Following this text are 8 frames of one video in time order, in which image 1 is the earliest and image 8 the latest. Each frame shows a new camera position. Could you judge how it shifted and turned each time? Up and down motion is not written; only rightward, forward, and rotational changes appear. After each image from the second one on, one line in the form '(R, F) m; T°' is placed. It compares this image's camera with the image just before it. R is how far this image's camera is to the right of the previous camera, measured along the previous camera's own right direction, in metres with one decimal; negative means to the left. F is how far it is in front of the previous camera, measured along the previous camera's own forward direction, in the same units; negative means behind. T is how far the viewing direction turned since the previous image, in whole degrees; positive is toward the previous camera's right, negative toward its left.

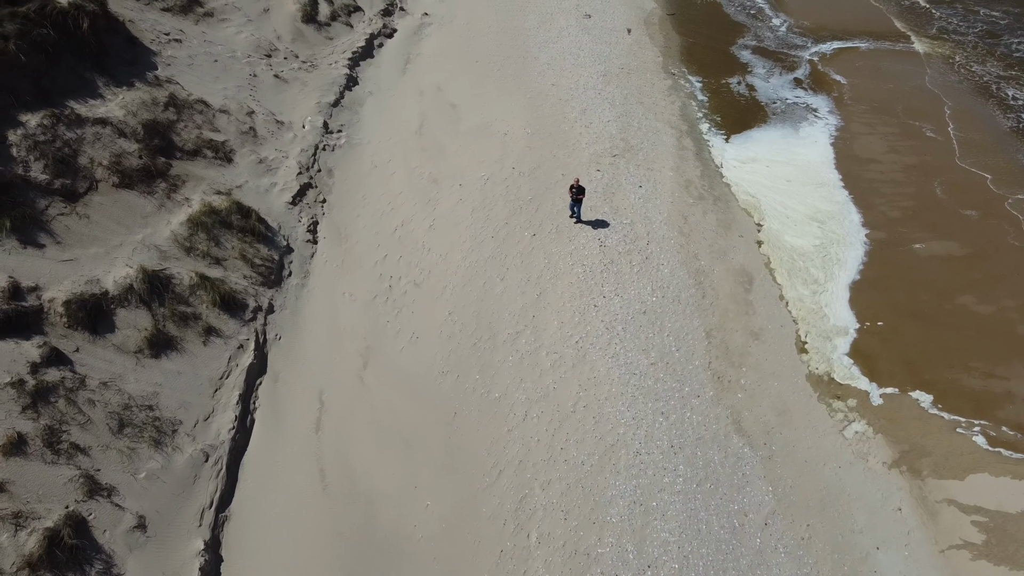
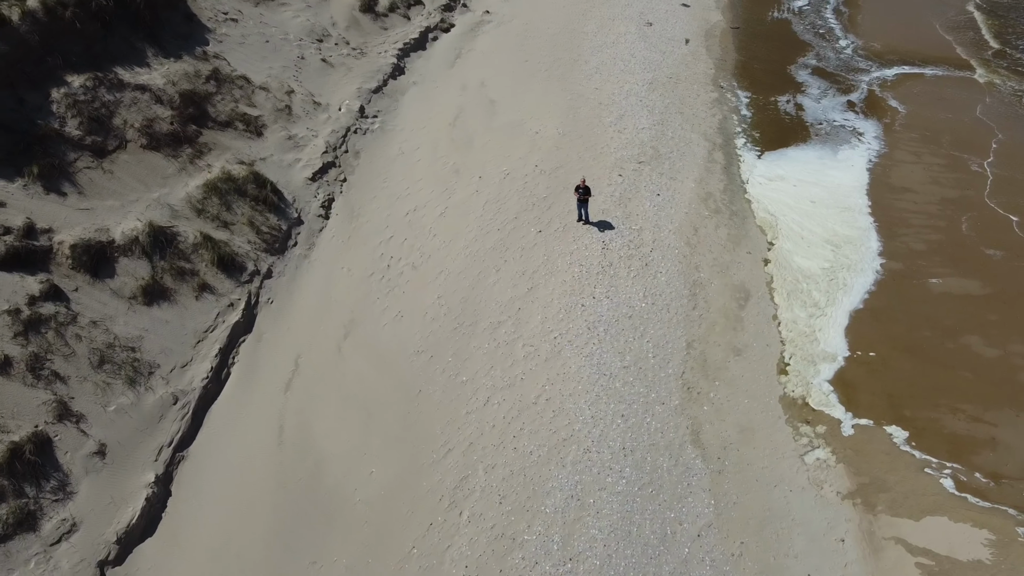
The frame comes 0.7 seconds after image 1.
(+2.4, -0.3) m; -7°
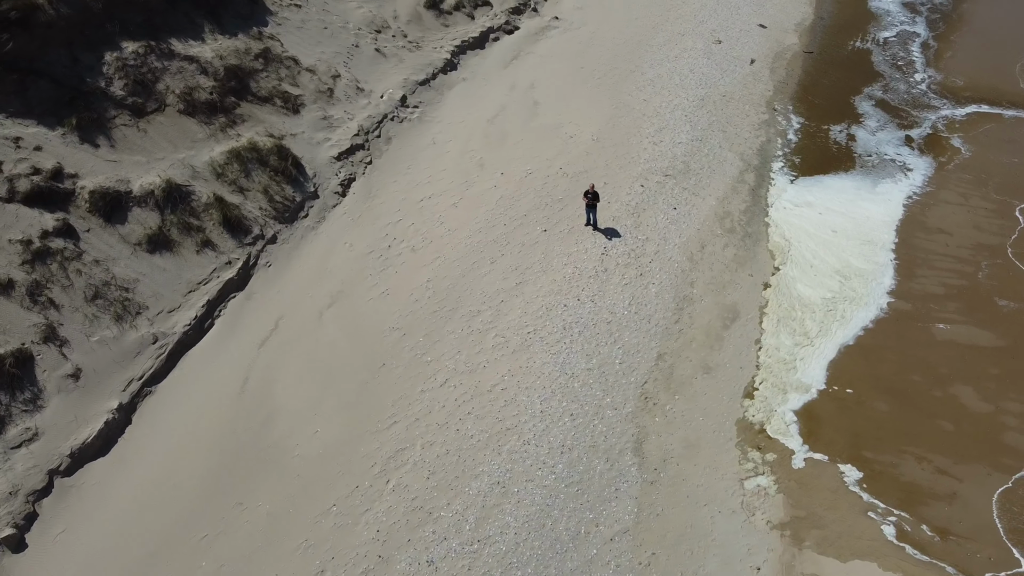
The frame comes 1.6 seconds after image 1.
(+3.0, -0.2) m; -8°
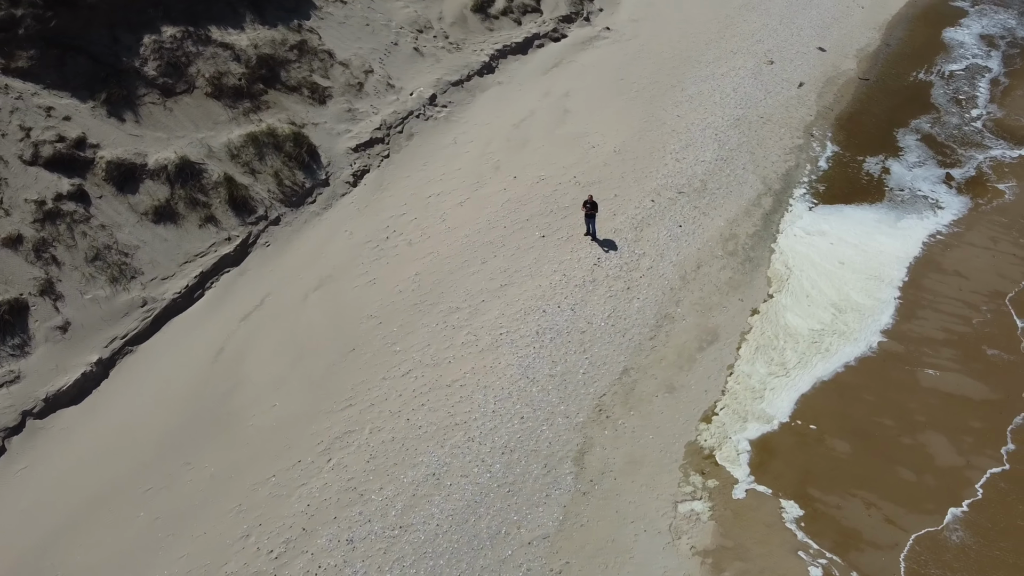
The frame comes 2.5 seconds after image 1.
(+2.6, -0.1) m; -7°
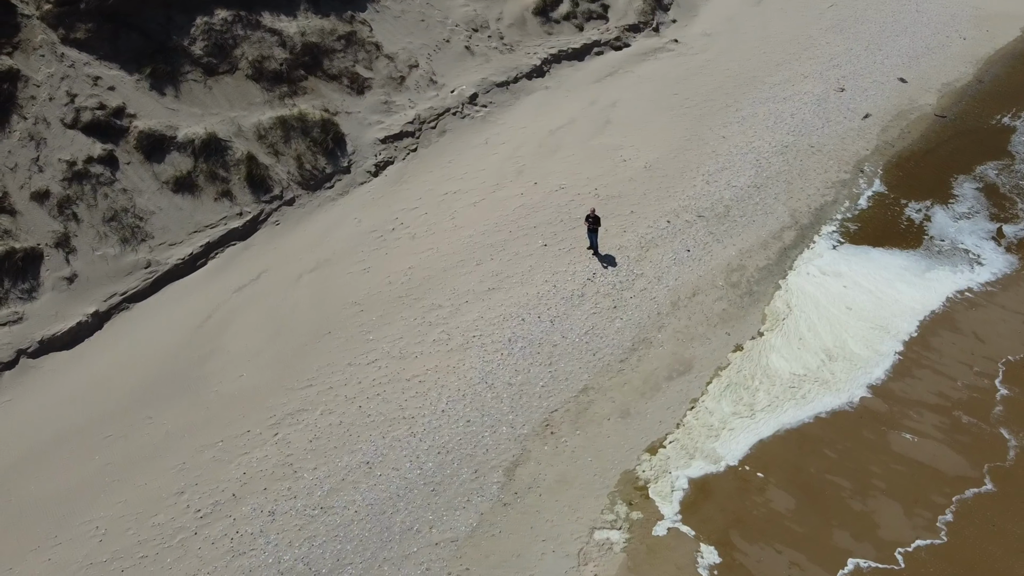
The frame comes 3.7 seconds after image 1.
(+3.1, +0.1) m; -8°
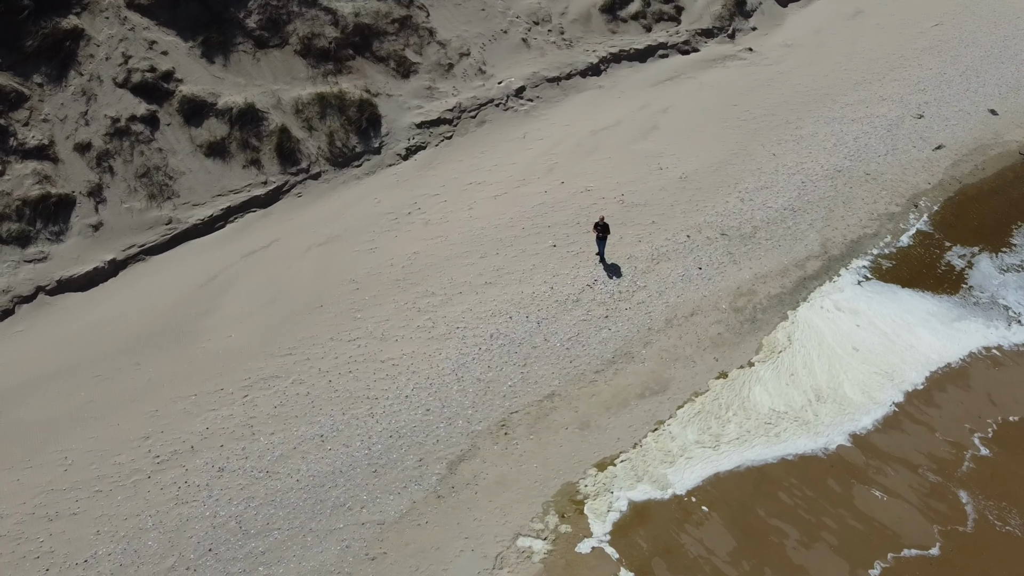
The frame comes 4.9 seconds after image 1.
(+2.9, +0.2) m; -8°
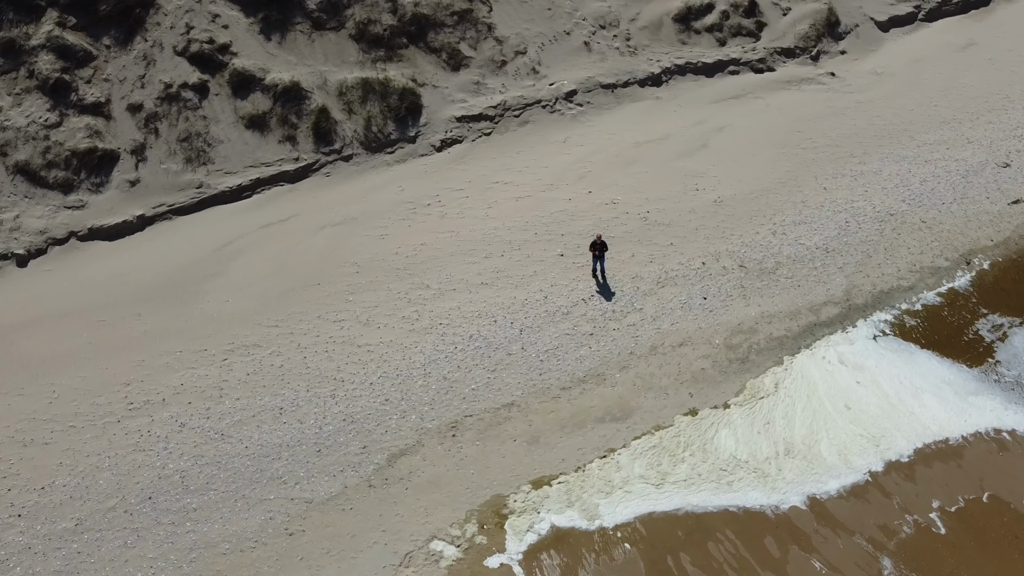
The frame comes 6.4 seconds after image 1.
(+3.2, +0.3) m; -9°
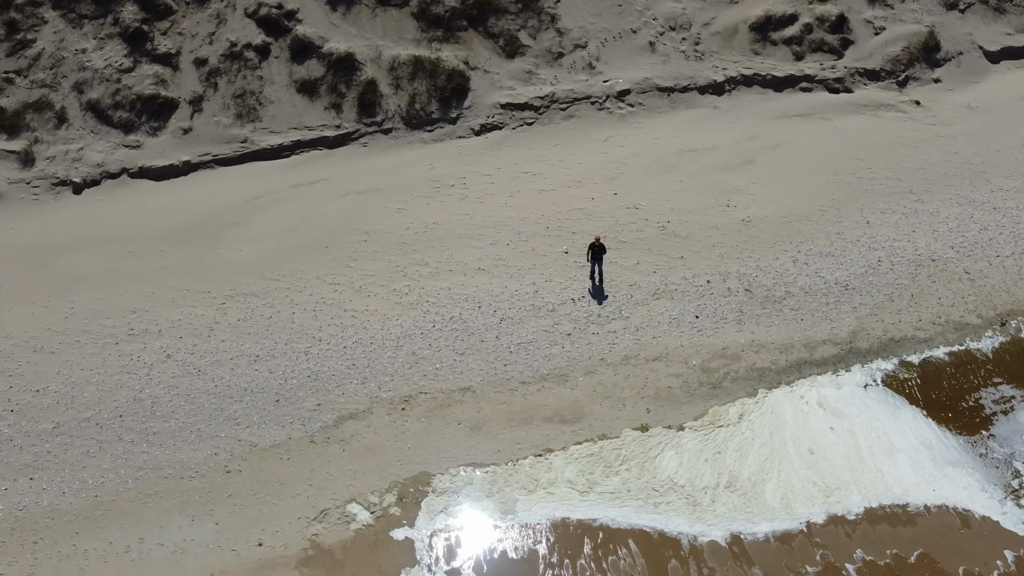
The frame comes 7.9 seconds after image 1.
(+3.4, +0.1) m; -9°
